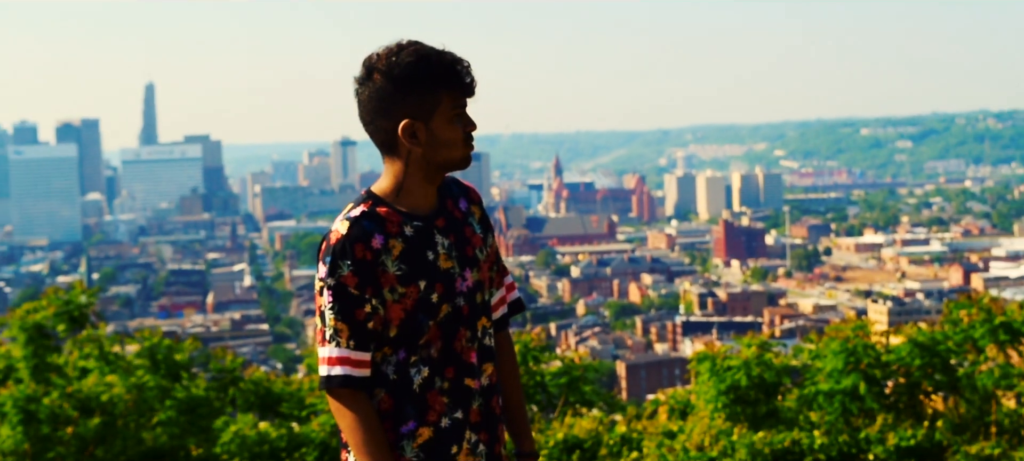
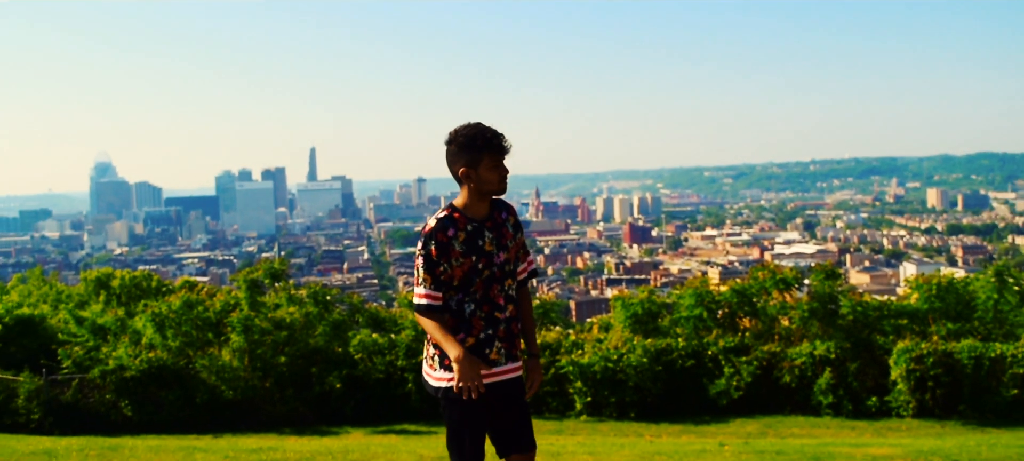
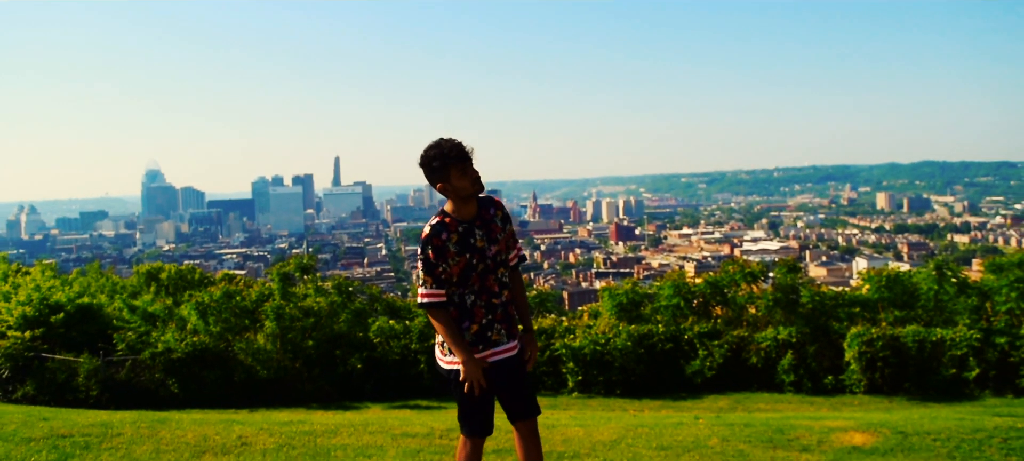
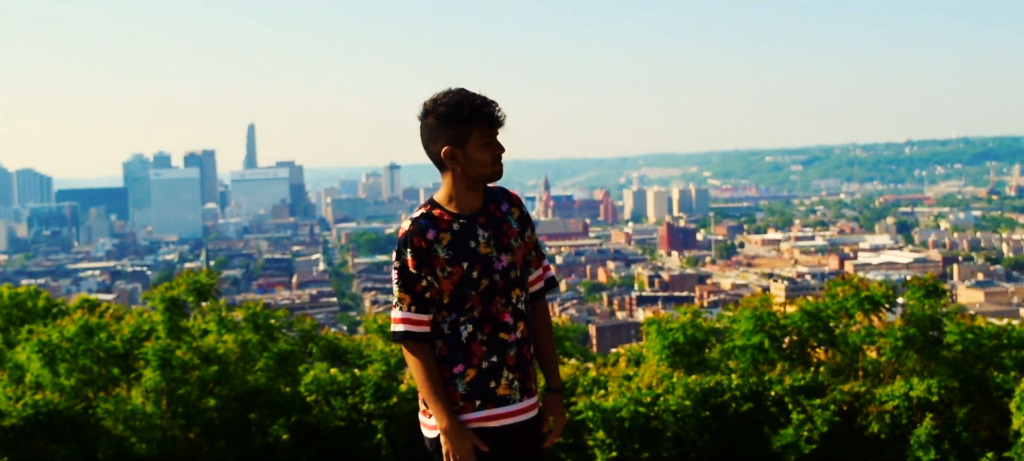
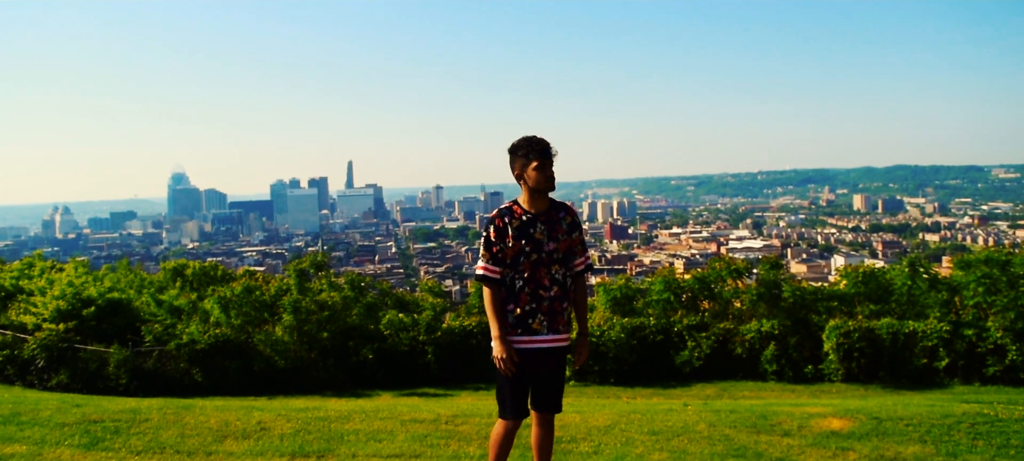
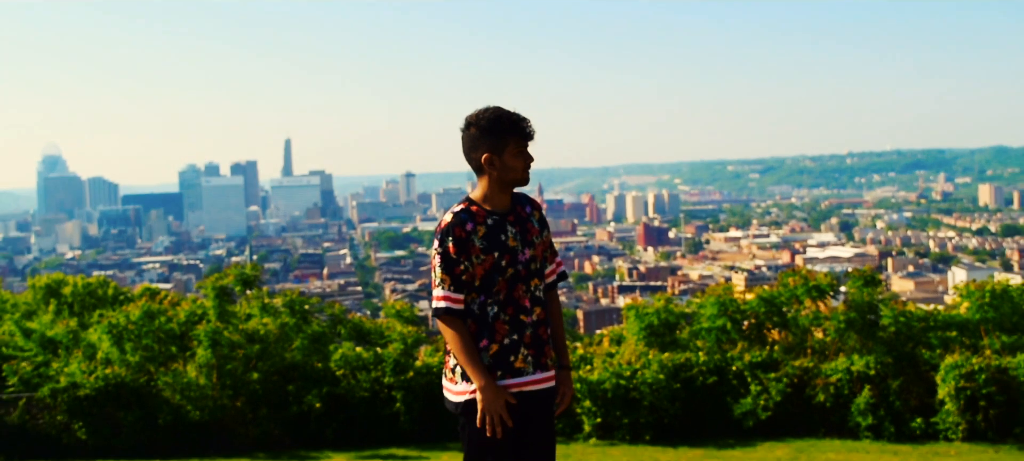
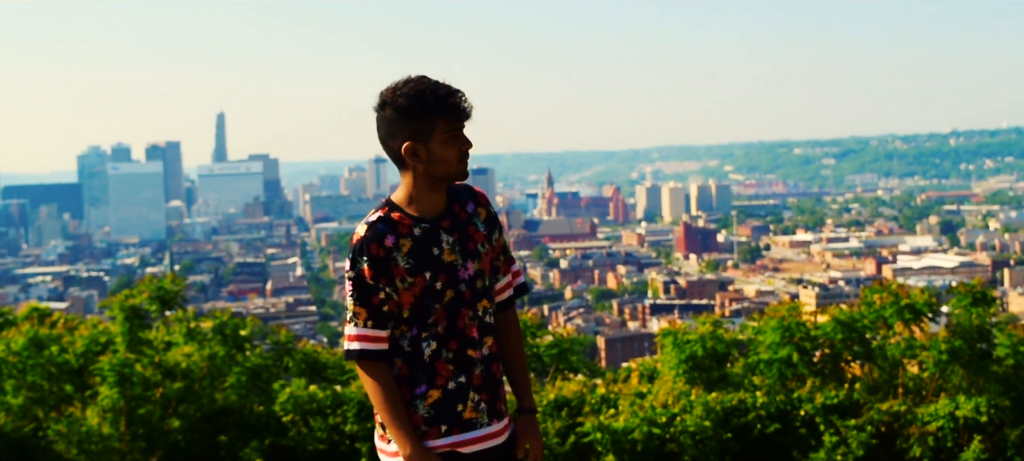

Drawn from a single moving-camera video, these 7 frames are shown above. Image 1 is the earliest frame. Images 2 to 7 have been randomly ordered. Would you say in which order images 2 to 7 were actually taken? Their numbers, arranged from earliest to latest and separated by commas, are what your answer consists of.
7, 4, 6, 2, 3, 5
